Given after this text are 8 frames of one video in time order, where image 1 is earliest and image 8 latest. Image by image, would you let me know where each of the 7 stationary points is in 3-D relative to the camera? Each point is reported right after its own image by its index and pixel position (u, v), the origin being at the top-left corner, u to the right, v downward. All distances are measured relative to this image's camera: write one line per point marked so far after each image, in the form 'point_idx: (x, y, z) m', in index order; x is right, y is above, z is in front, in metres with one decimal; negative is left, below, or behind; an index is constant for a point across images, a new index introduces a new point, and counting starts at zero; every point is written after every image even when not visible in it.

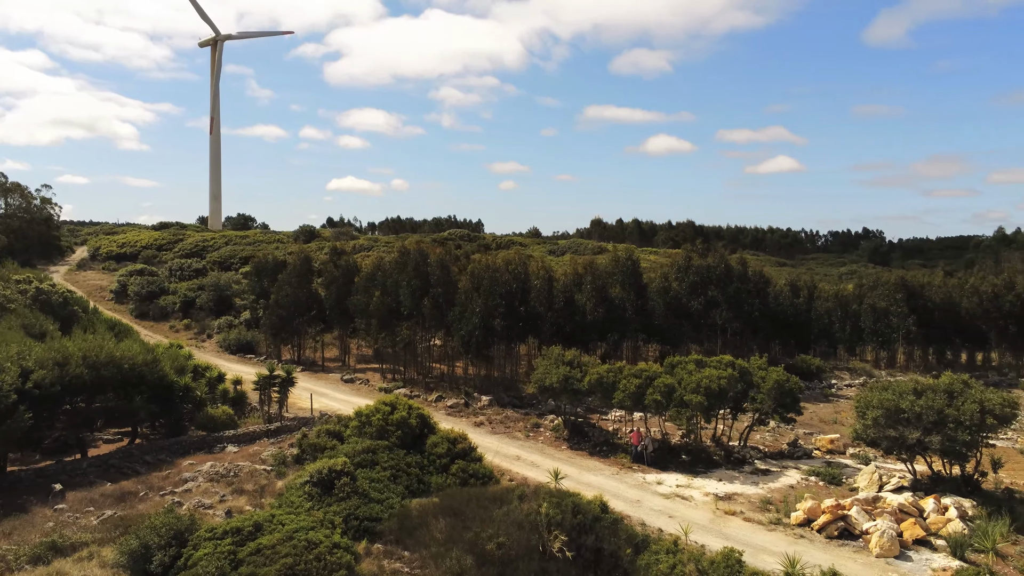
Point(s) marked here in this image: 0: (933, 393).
0: (+8.4, -2.1, +14.9) m
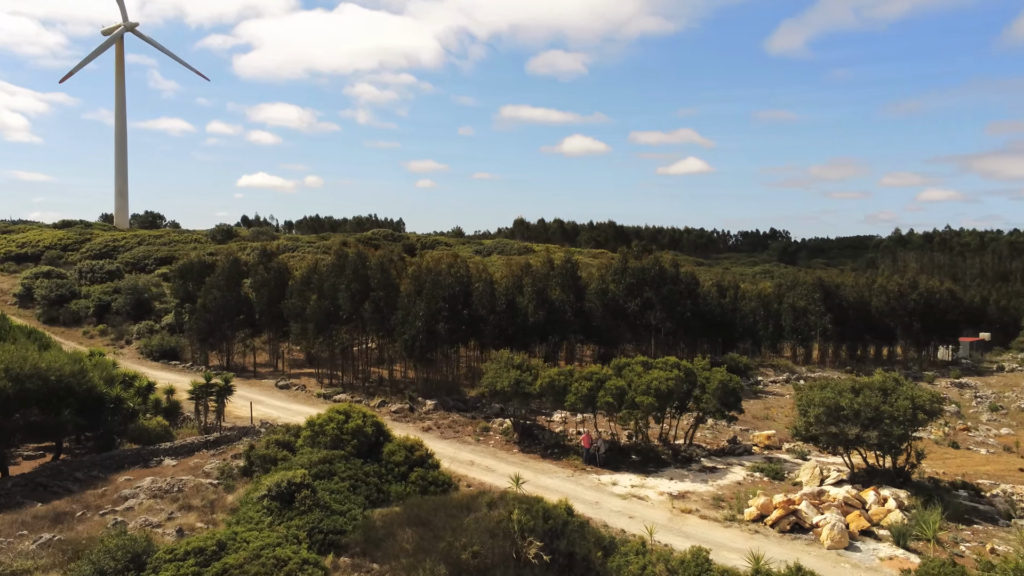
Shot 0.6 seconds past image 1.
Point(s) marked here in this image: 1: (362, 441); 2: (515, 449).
0: (+7.6, -2.2, +15.8) m
1: (-3.1, -3.2, +15.6) m
2: (+0.1, -4.0, +18.7) m
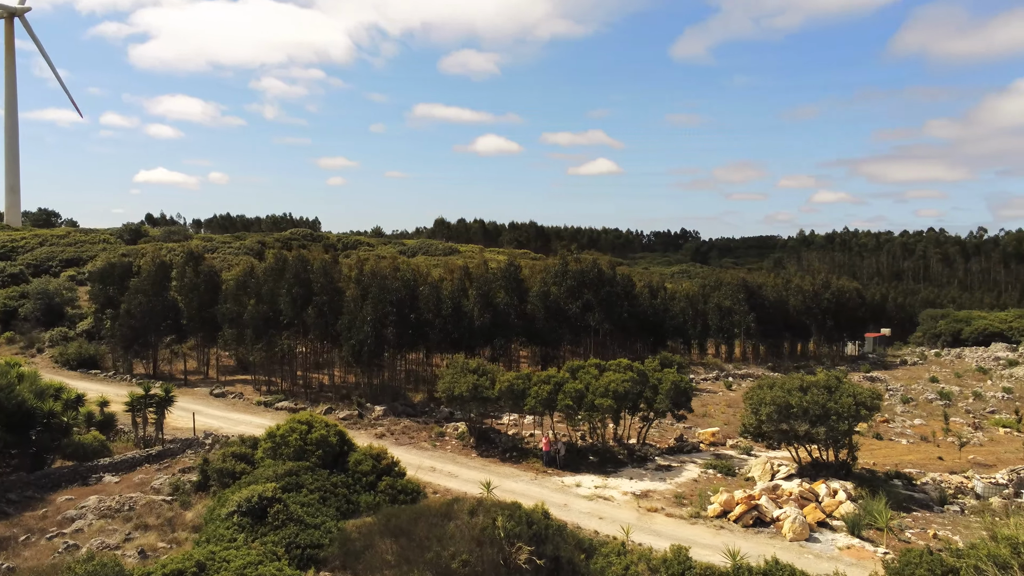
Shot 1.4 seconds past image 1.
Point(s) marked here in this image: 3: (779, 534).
0: (+6.8, -2.2, +16.8) m
1: (-3.8, -3.3, +15.3) m
2: (-1.0, -4.1, +18.8) m
3: (+4.9, -4.5, +13.7) m
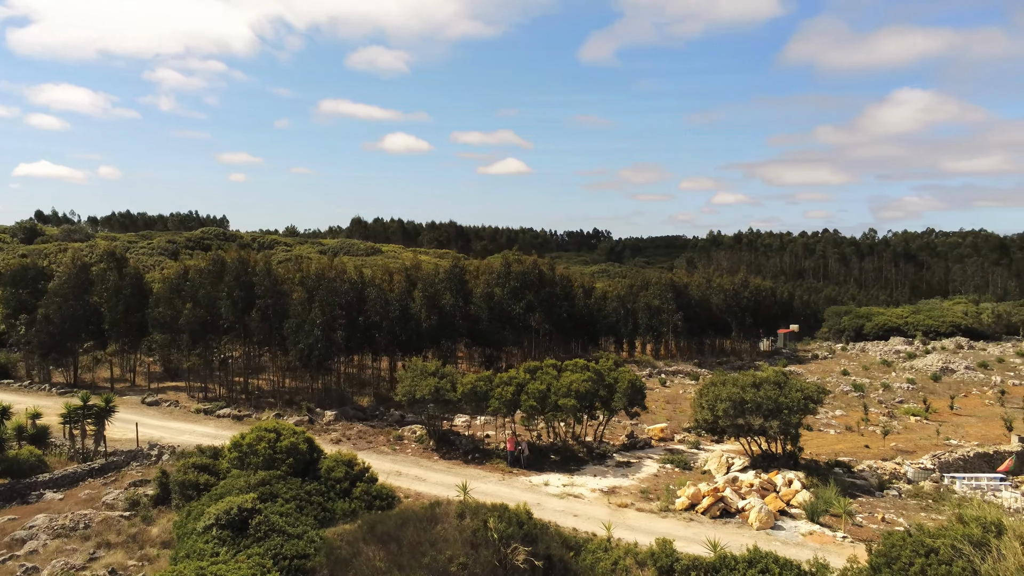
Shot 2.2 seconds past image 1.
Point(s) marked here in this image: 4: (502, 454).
0: (+6.0, -2.3, +17.7) m
1: (-4.3, -3.4, +15.0) m
2: (-1.9, -4.2, +18.8) m
3: (+4.5, -4.5, +14.4) m
4: (-0.2, -4.1, +18.6) m
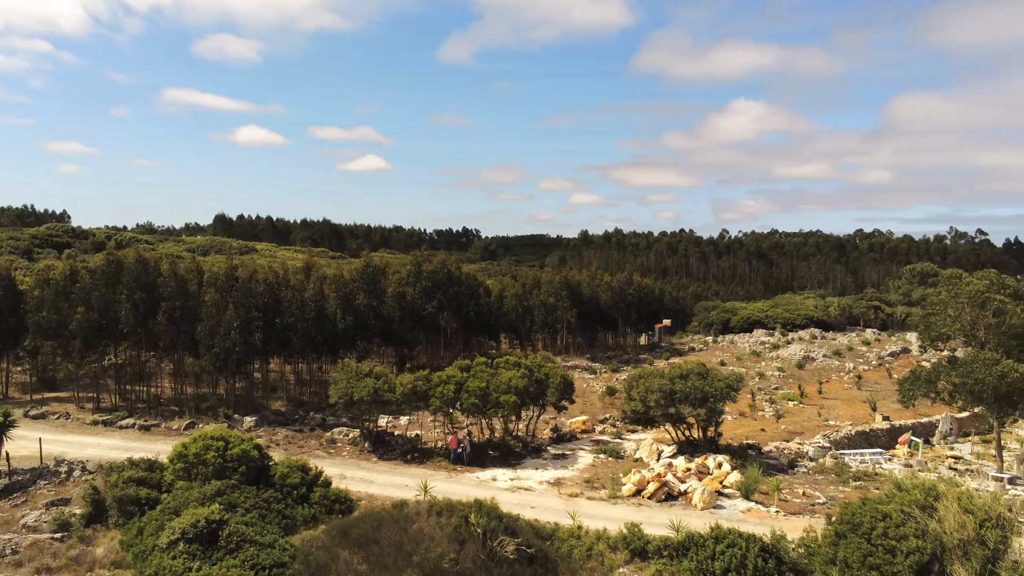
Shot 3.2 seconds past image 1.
0: (+4.6, -2.2, +19.0) m
1: (-5.1, -3.5, +14.5) m
2: (-3.4, -4.2, +18.6) m
3: (+3.7, -4.5, +15.5) m
4: (-1.7, -4.1, +18.8) m
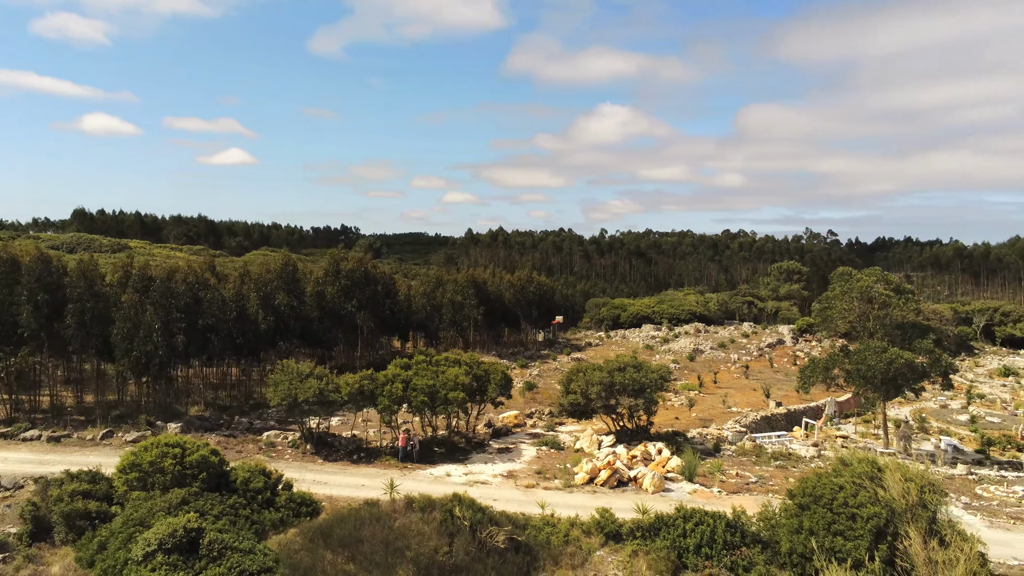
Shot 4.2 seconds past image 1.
0: (+3.1, -2.1, +20.0) m
1: (-5.6, -3.4, +14.0) m
2: (-4.7, -4.2, +18.3) m
3: (+2.8, -4.4, +16.5) m
4: (-3.1, -4.1, +18.8) m
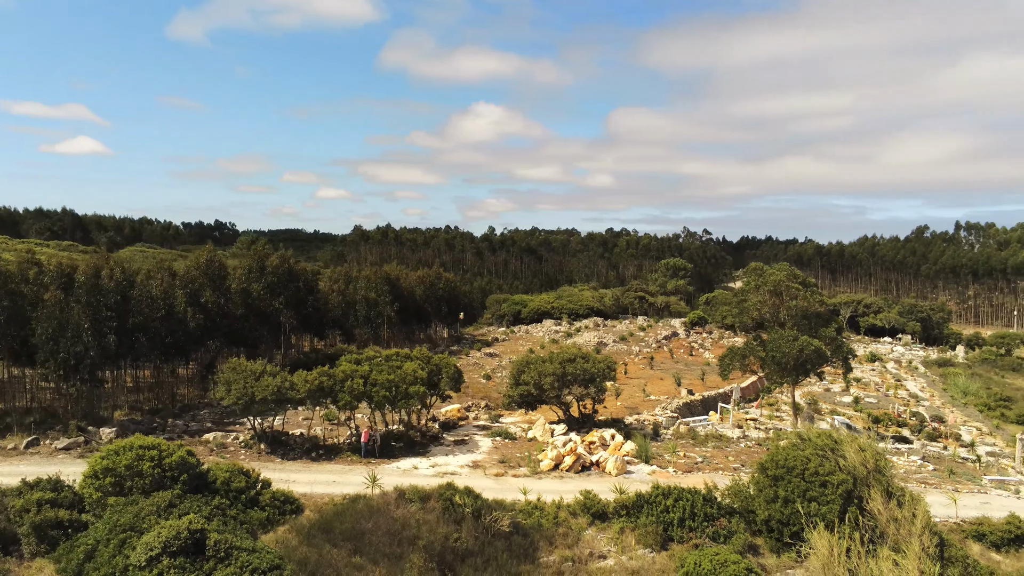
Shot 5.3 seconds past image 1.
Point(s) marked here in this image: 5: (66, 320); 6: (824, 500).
0: (+1.8, -2.0, +20.9) m
1: (-5.8, -3.4, +13.5) m
2: (-5.6, -4.1, +17.9) m
3: (+2.1, -4.3, +17.3) m
4: (-4.1, -4.0, +18.6) m
5: (-11.4, -0.9, +19.2) m
6: (+5.2, -3.5, +12.5) m
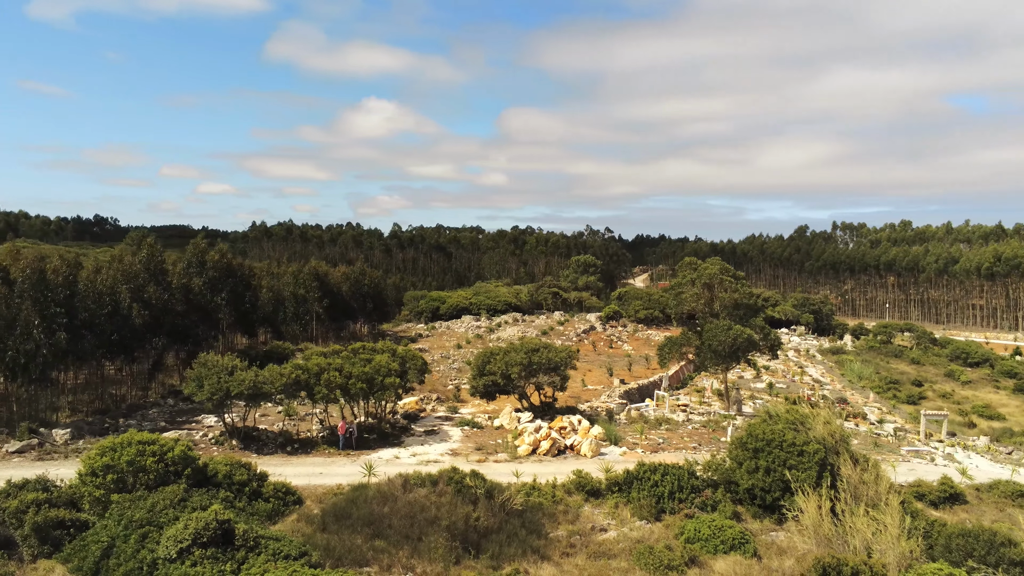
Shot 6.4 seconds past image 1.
0: (+0.8, -1.8, +21.7) m
1: (-5.7, -3.2, +13.3) m
2: (-6.1, -3.9, +17.7) m
3: (+1.6, -4.1, +18.2) m
4: (-4.7, -3.8, +18.6) m
5: (-12.1, -0.7, +18.1) m
6: (+5.3, -3.3, +13.9) m
